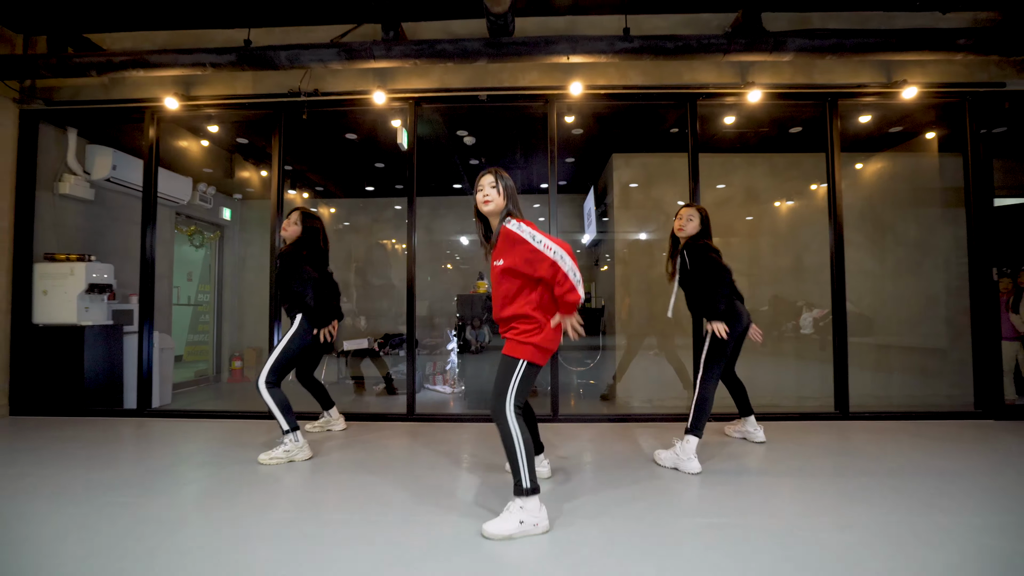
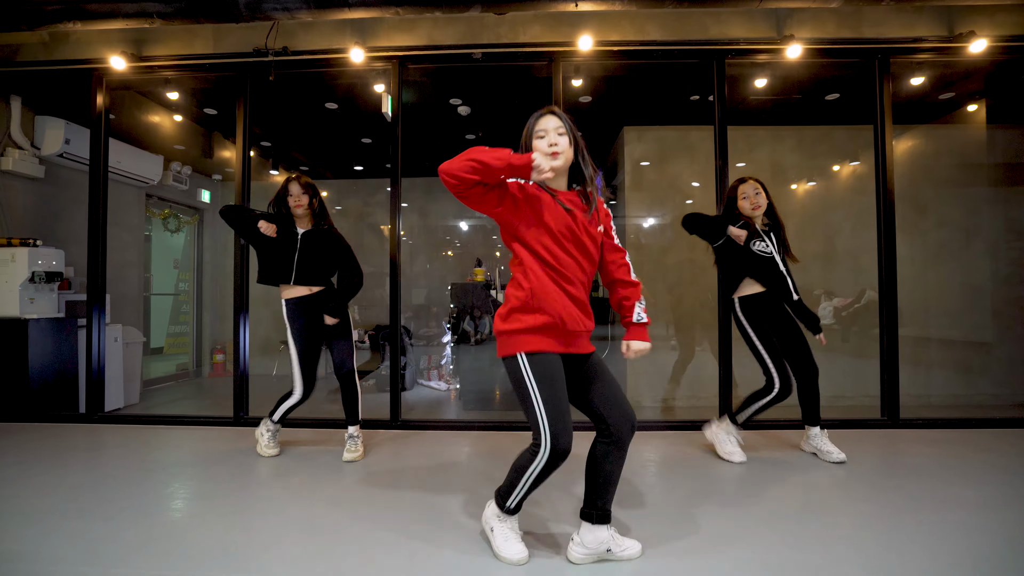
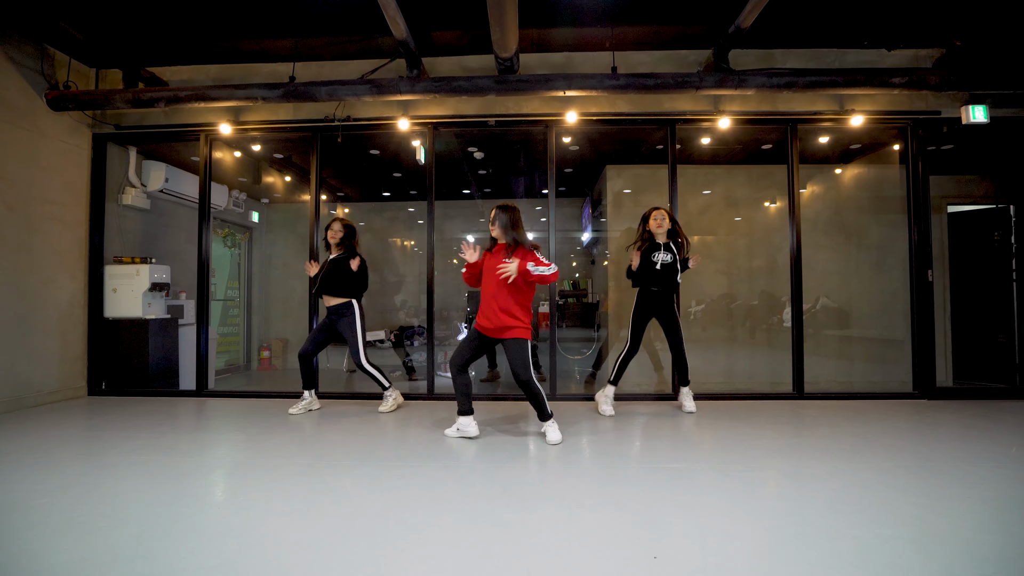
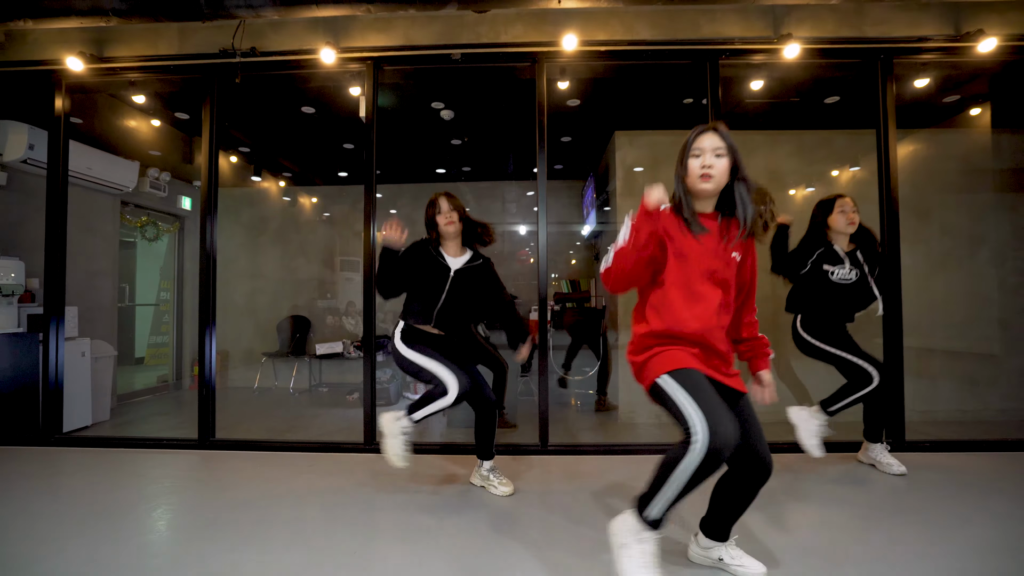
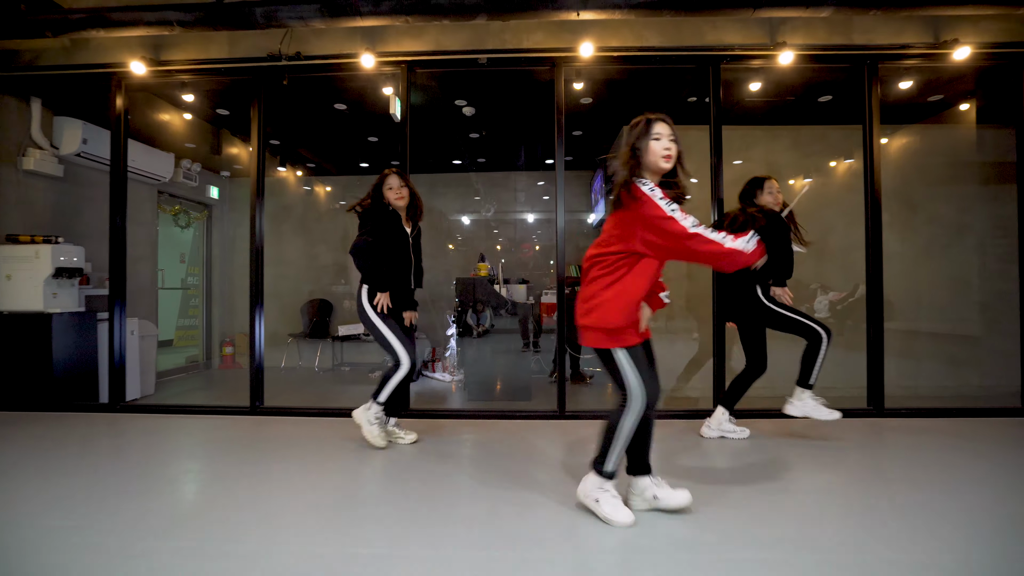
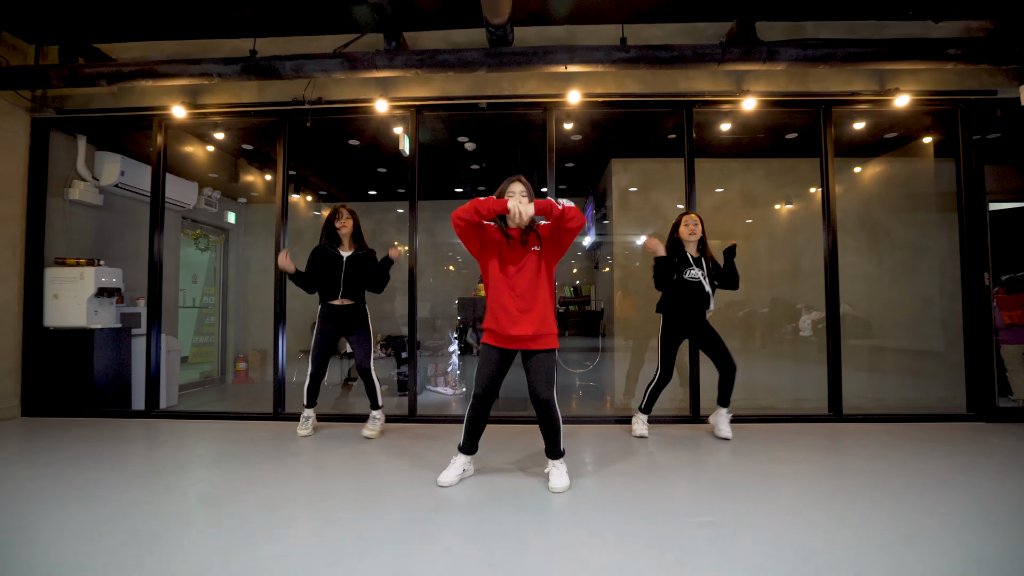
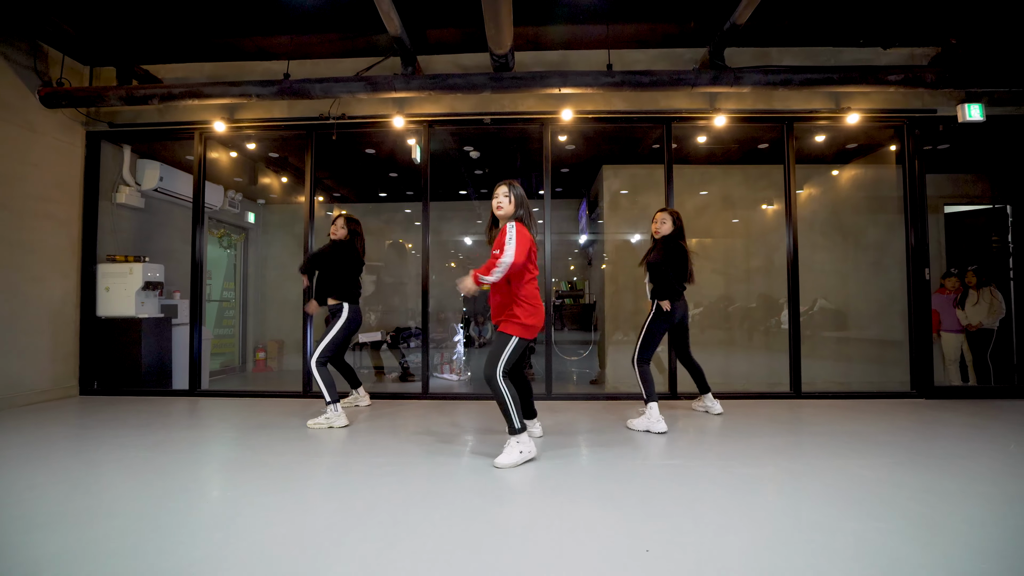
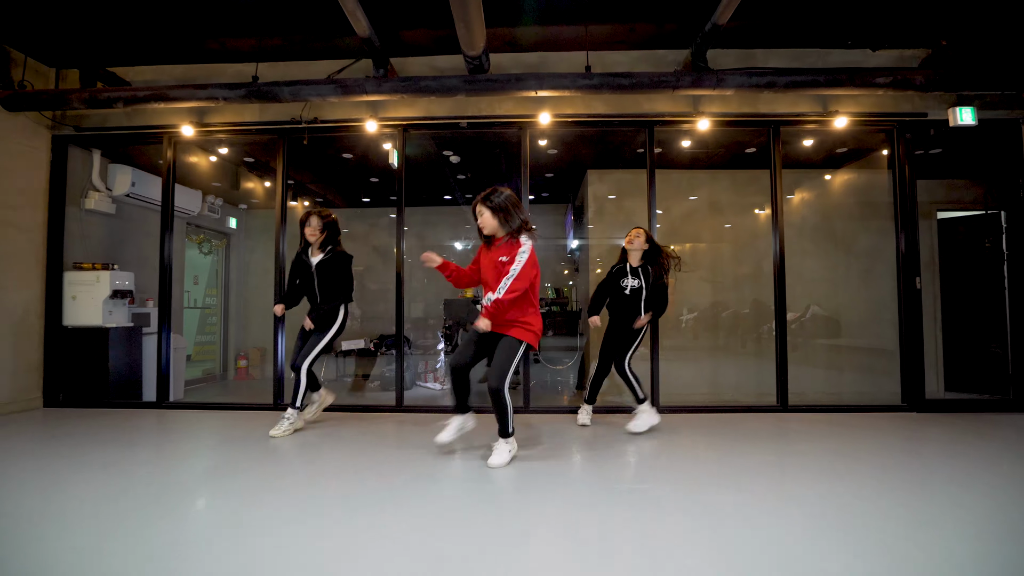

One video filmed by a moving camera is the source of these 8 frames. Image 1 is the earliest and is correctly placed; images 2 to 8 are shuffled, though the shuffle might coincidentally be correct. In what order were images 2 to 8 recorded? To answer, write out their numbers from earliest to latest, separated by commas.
7, 2, 6, 3, 5, 4, 8
